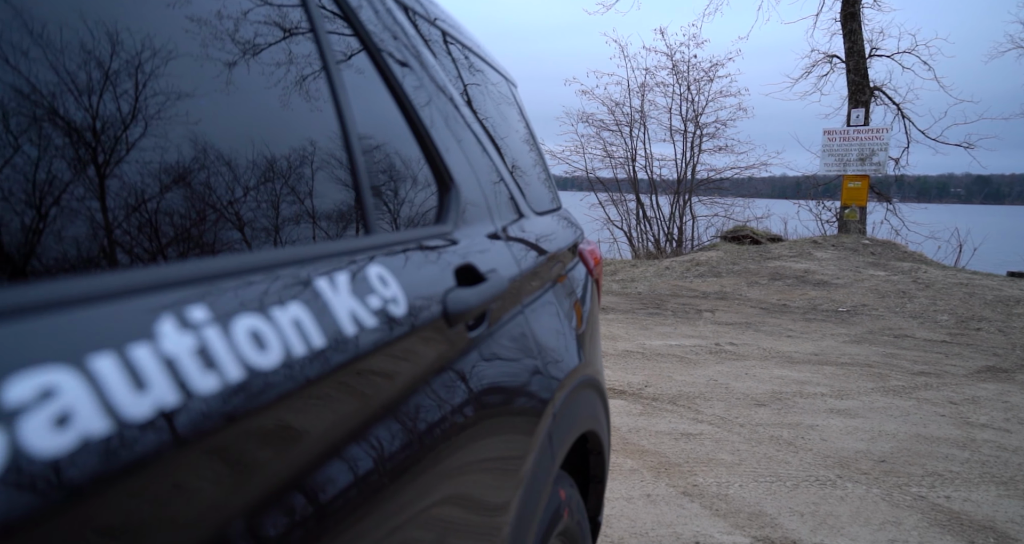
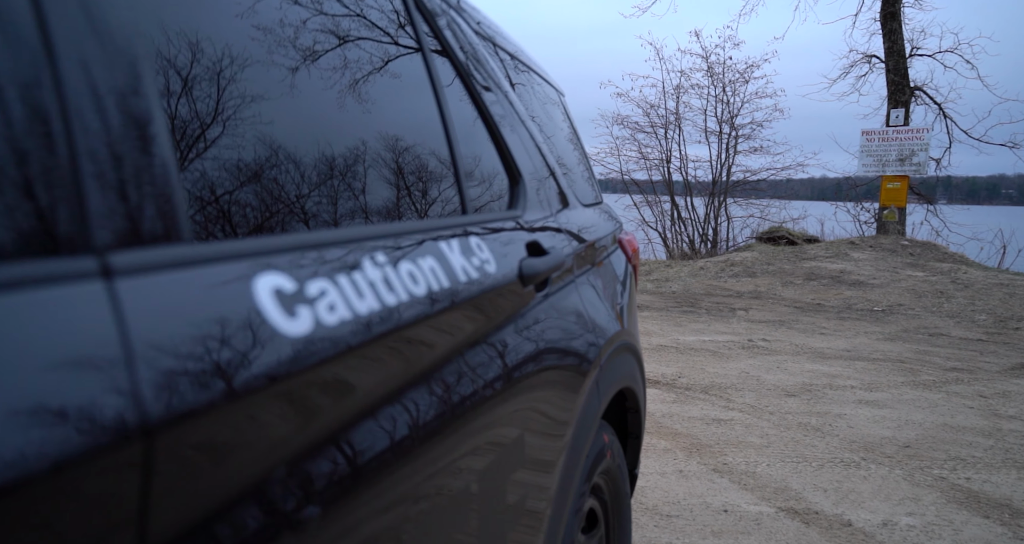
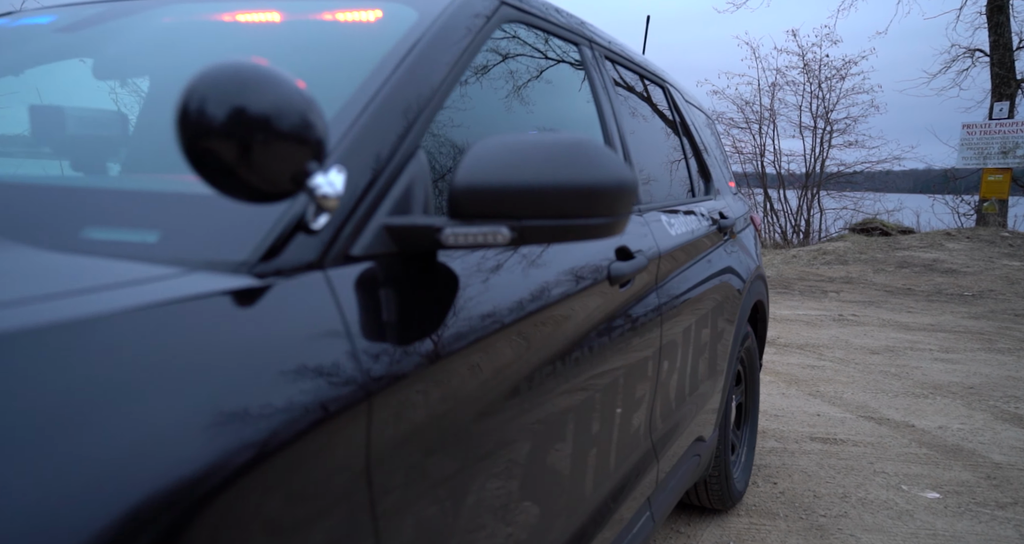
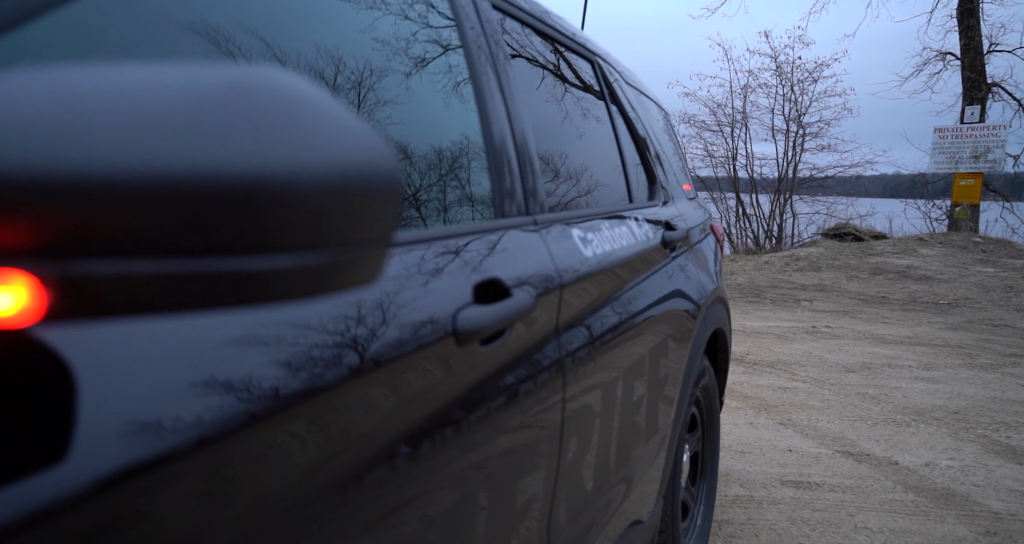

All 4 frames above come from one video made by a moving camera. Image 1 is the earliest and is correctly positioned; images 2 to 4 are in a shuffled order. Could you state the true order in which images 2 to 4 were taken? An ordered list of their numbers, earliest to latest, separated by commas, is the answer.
2, 4, 3
